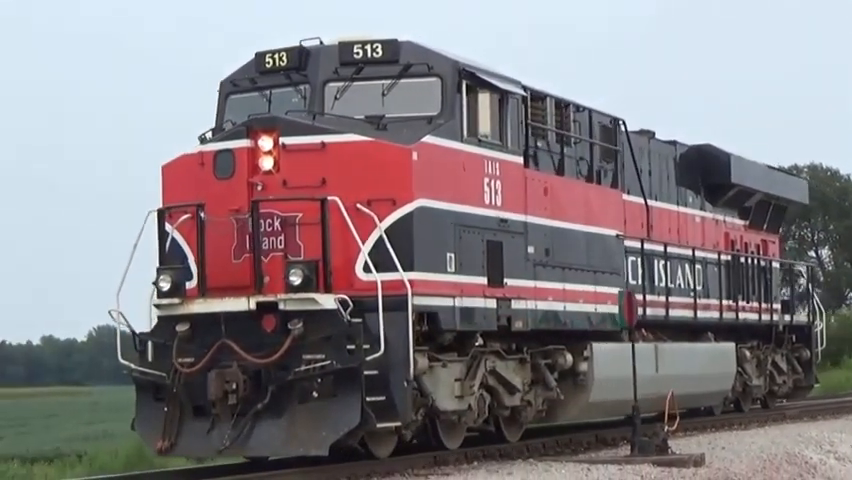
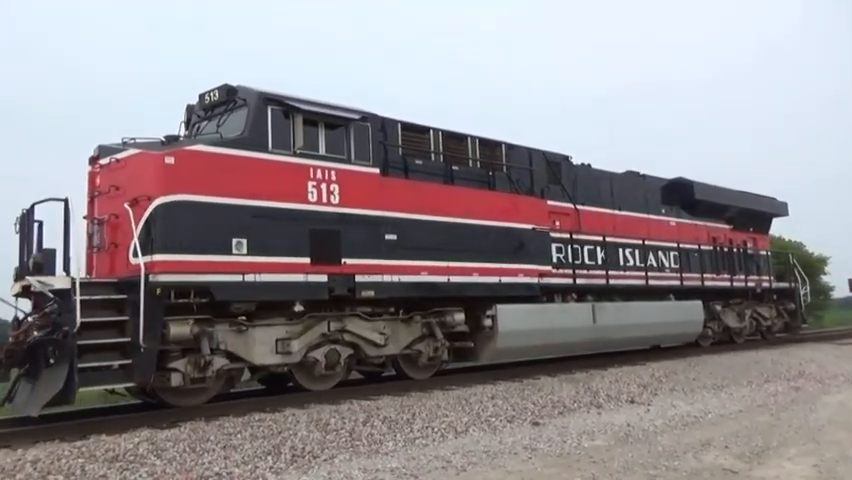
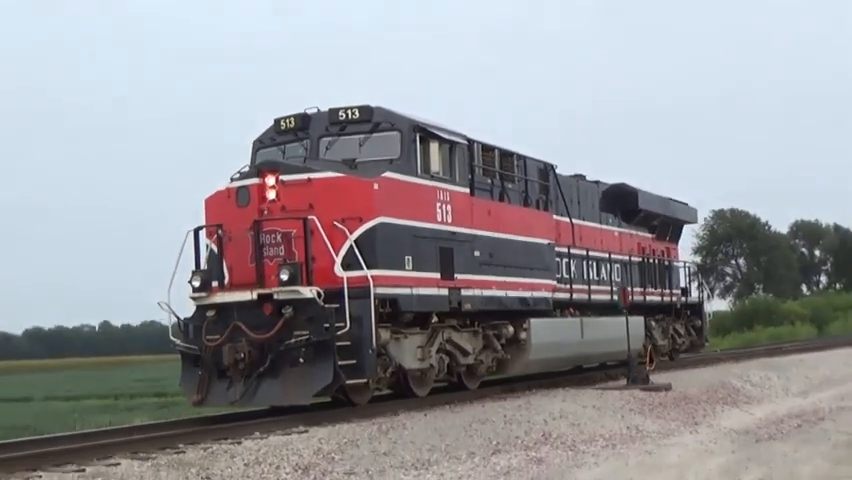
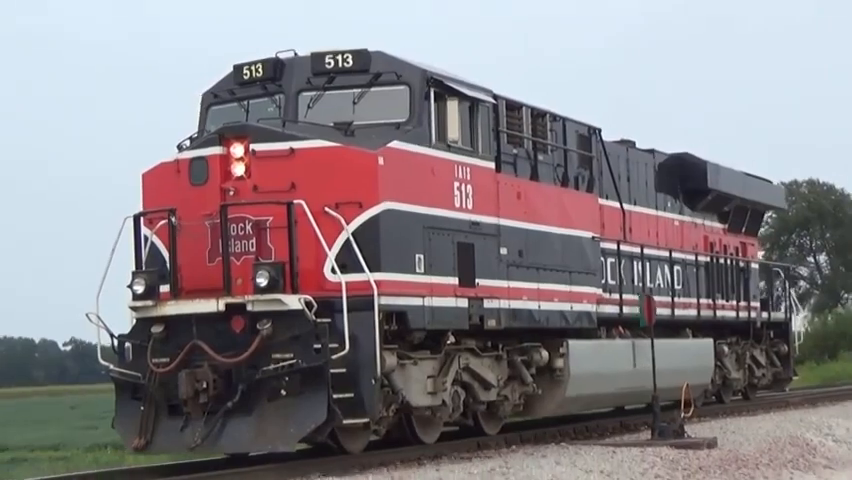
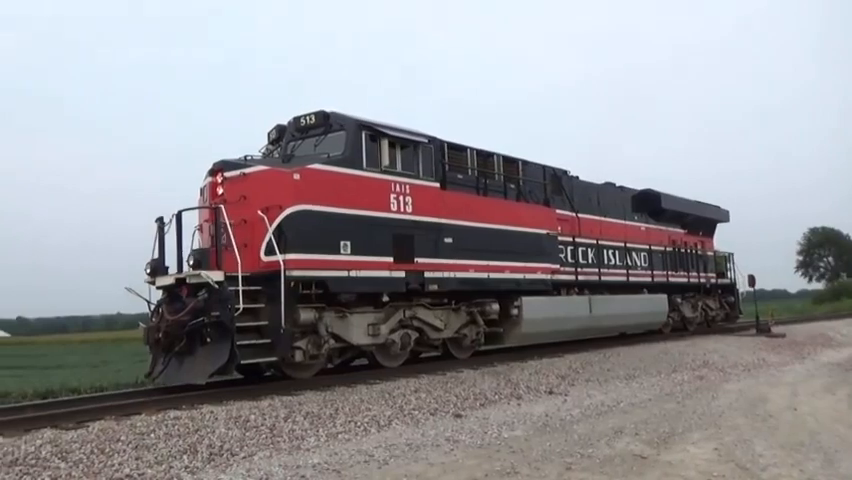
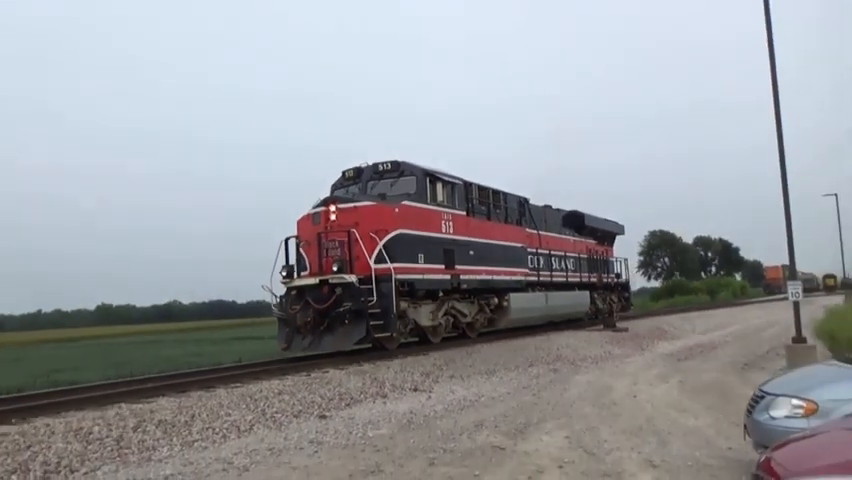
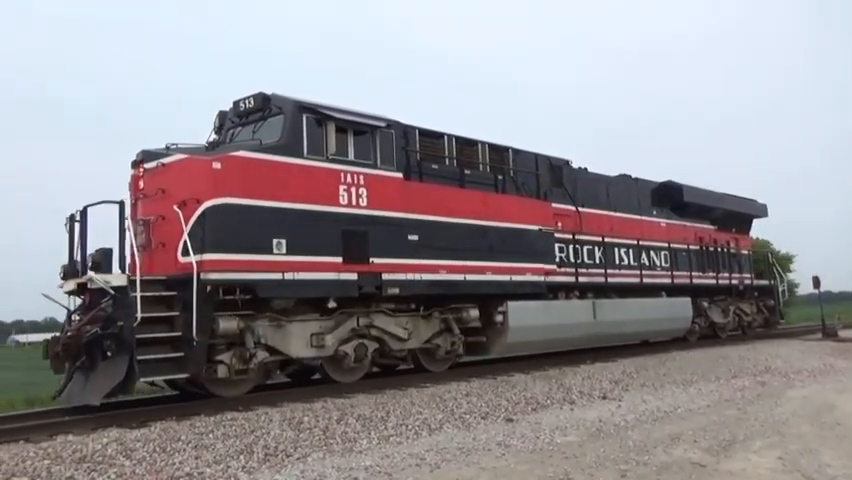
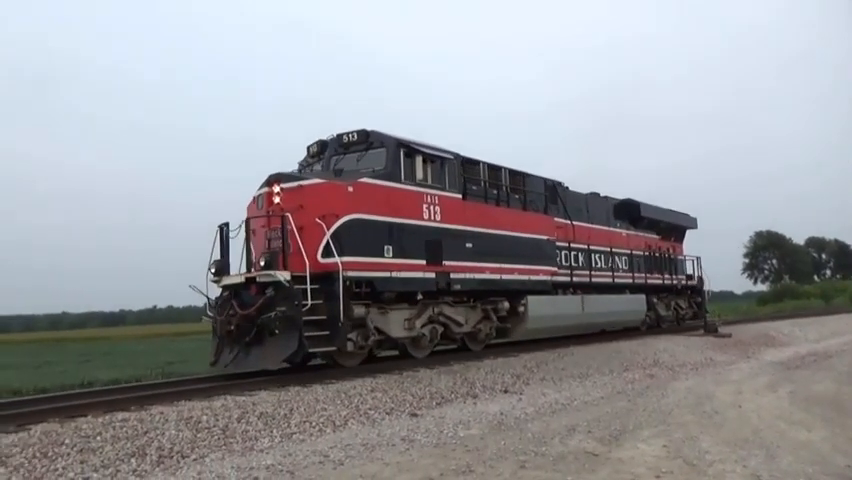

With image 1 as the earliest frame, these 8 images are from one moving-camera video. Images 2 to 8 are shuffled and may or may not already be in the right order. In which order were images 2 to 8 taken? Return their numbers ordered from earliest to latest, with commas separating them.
4, 3, 6, 8, 5, 7, 2
